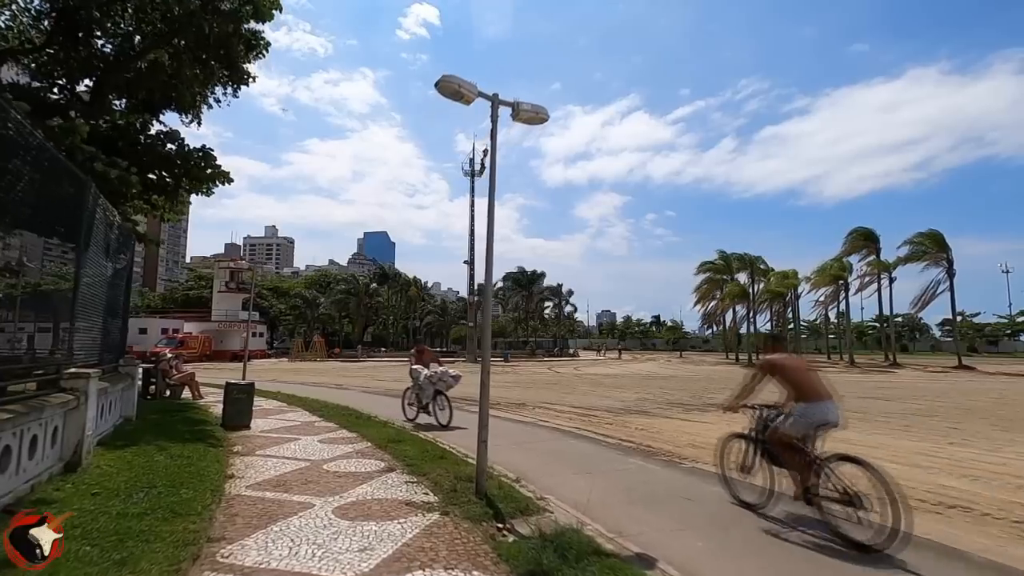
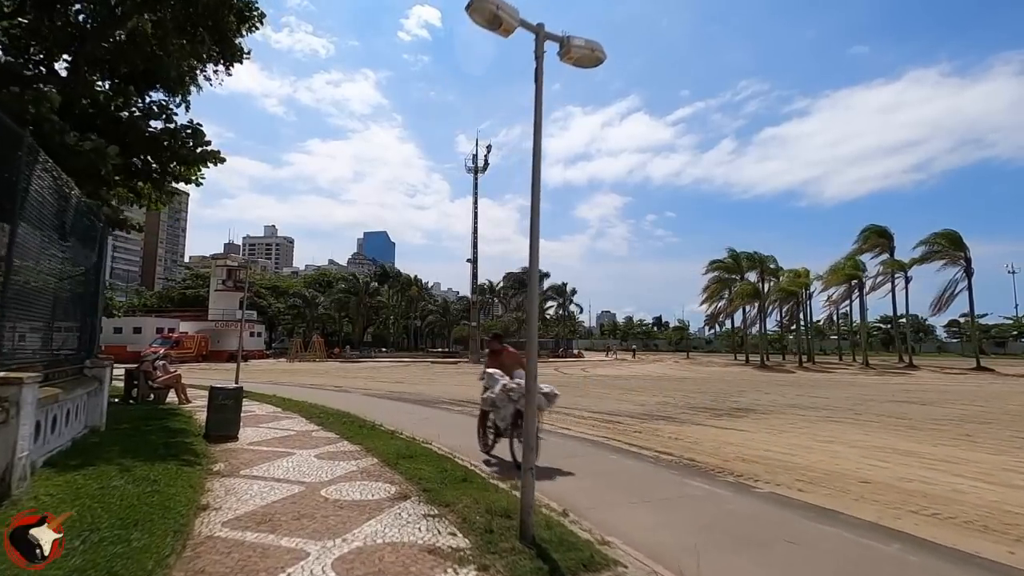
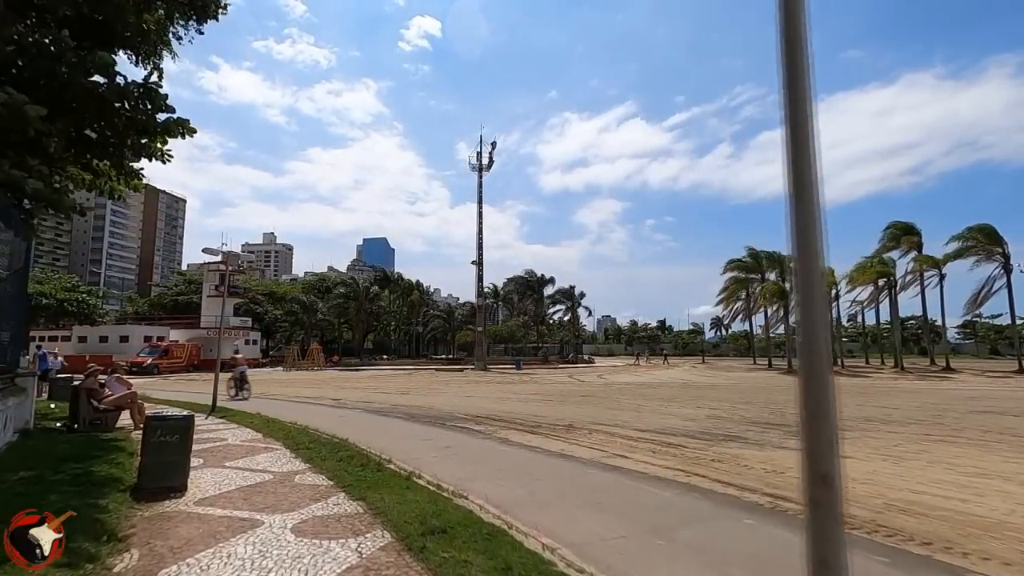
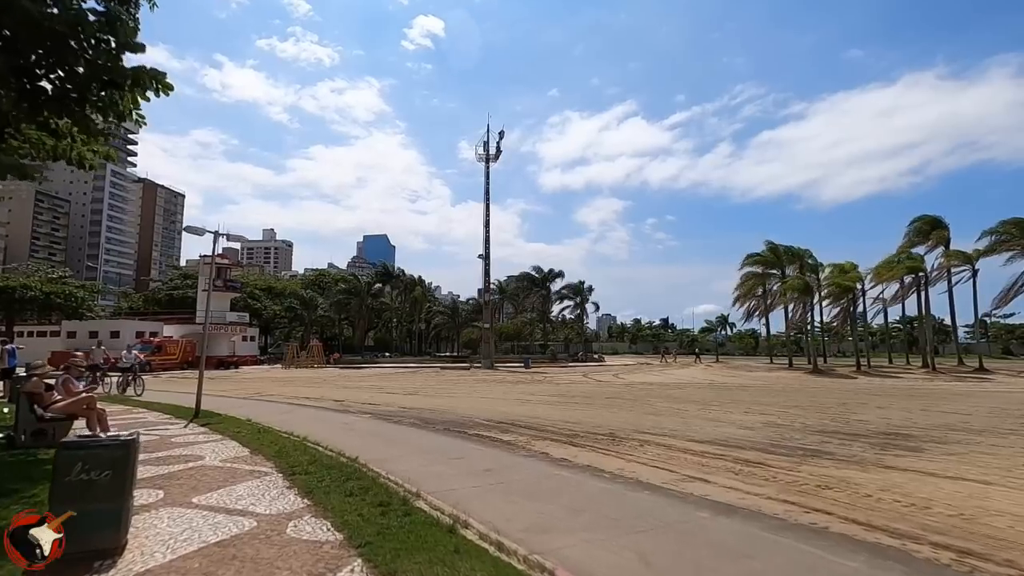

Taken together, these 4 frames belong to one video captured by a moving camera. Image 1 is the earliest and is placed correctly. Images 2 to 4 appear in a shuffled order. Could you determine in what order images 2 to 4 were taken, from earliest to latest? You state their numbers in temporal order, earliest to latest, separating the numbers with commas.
2, 3, 4
